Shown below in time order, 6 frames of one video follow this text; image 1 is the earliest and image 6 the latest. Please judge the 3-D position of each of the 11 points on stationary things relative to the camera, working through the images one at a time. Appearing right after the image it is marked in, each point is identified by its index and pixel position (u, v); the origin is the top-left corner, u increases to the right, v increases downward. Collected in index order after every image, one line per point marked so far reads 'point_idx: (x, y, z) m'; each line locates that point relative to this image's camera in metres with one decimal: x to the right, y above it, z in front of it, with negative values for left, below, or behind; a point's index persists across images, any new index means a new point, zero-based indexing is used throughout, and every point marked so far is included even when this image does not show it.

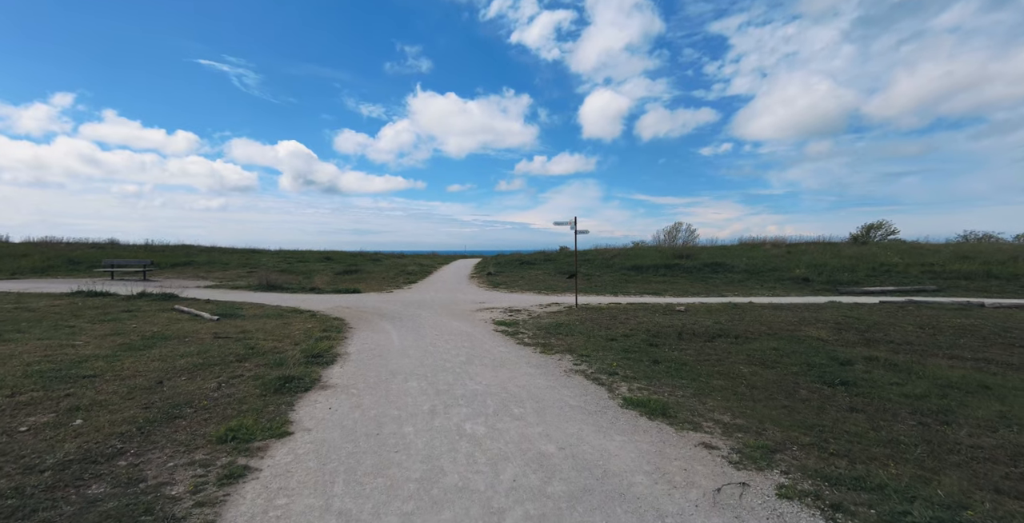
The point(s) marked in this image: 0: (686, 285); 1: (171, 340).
0: (+8.4, -1.2, +19.5) m
1: (-6.7, -1.6, +7.9) m
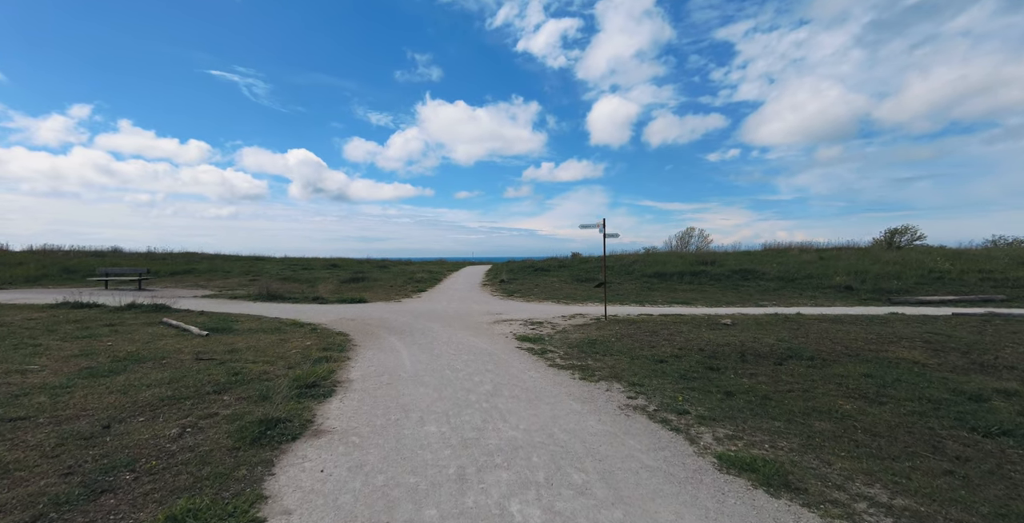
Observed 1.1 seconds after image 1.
0: (+9.2, -1.5, +18.1) m
1: (-6.2, -1.7, +6.8) m
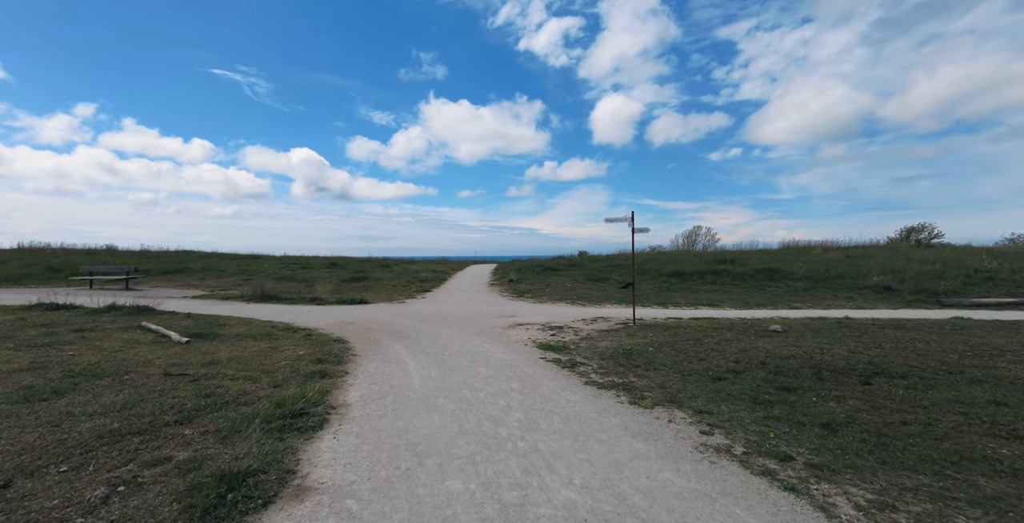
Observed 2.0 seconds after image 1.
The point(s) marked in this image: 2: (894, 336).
0: (+9.6, -1.4, +16.9) m
1: (-5.8, -1.7, +5.6) m
2: (+7.4, -1.5, +7.8) m
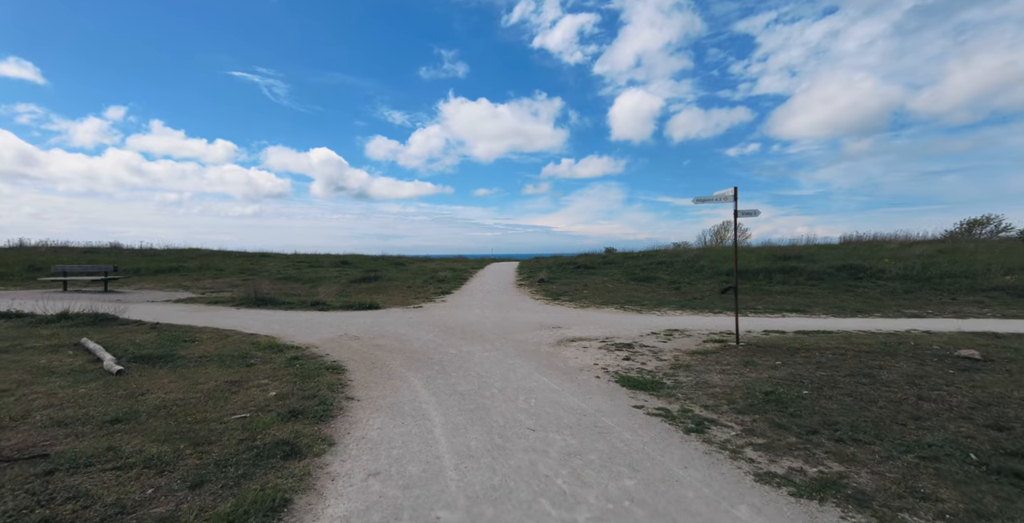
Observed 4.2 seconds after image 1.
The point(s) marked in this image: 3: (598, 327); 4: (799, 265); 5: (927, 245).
0: (+10.9, -1.3, +13.8) m
1: (-4.9, -1.6, +3.1) m
2: (+8.4, -1.4, +4.8) m
3: (+2.2, -1.7, +10.5) m
4: (+13.1, -0.1, +18.4) m
5: (+20.5, +0.8, +19.9) m
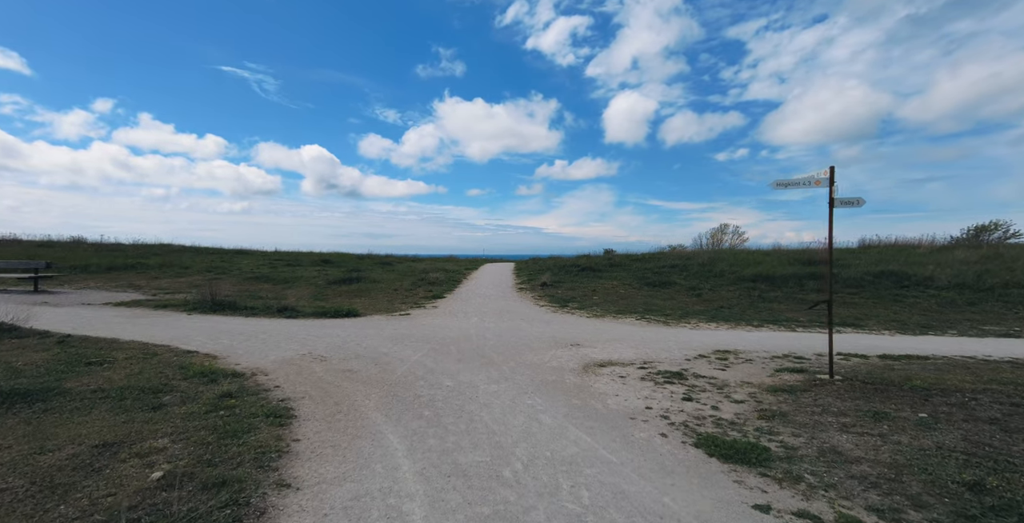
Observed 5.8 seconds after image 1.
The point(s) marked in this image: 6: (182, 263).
0: (+11.1, -1.5, +12.0) m
1: (-4.5, -1.6, +1.0) m
2: (+8.7, -1.5, +3.0) m
3: (+2.4, -1.7, +8.5) m
4: (+13.2, -0.4, +16.6) m
5: (+20.6, +0.5, +18.3) m
6: (-16.1, 0.0, +19.7) m
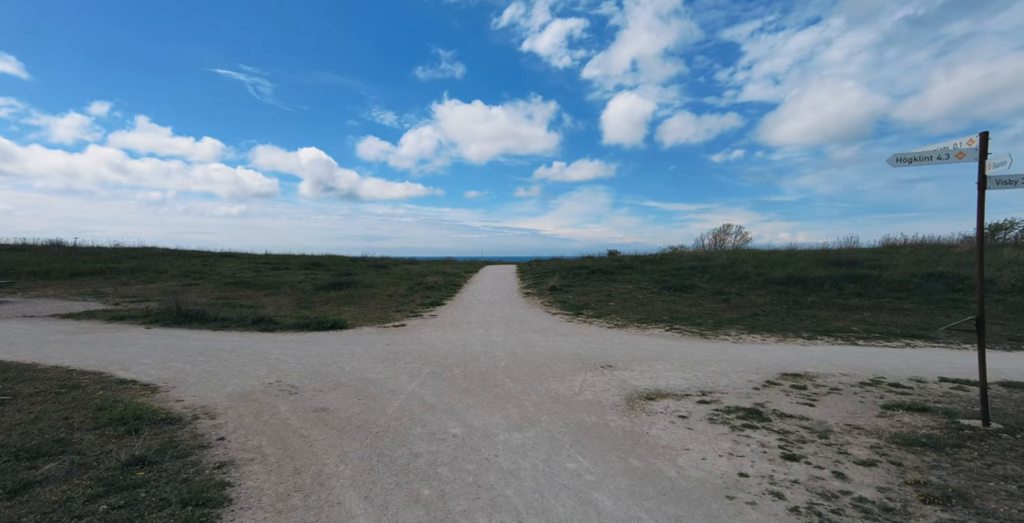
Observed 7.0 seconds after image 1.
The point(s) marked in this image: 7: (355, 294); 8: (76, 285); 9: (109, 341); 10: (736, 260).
0: (+11.3, -1.5, +10.5) m
1: (-4.2, -1.6, -0.5) m
2: (+9.0, -1.5, +1.4) m
3: (+2.7, -1.8, +7.0) m
4: (+13.5, -0.4, +15.1) m
5: (+20.8, +0.5, +16.8) m
6: (-15.8, -0.2, +18.1) m
7: (-5.5, -1.2, +14.3) m
8: (-15.2, -0.7, +14.1) m
9: (-8.1, -1.6, +8.1) m
10: (+10.8, +0.2, +19.4) m
